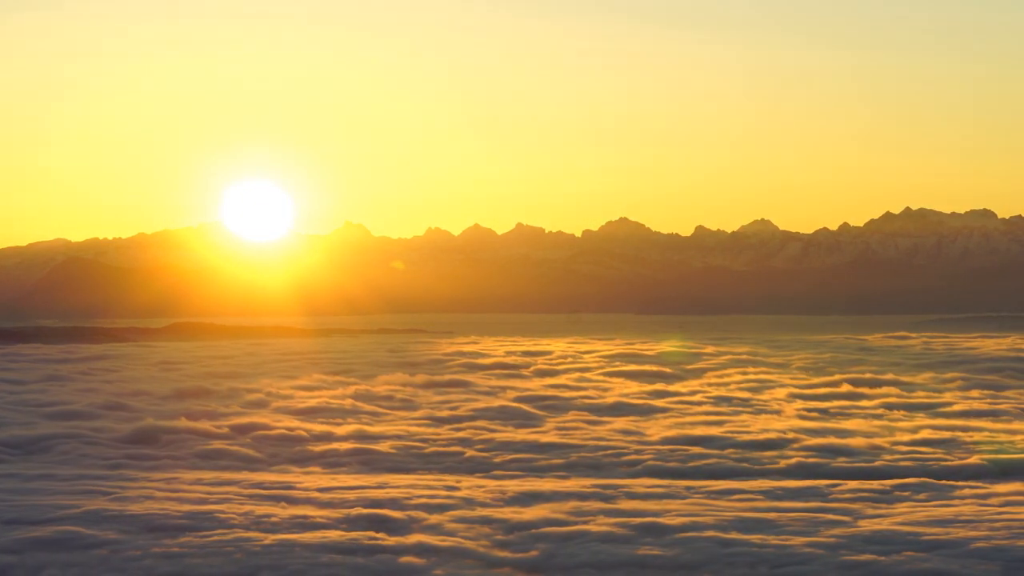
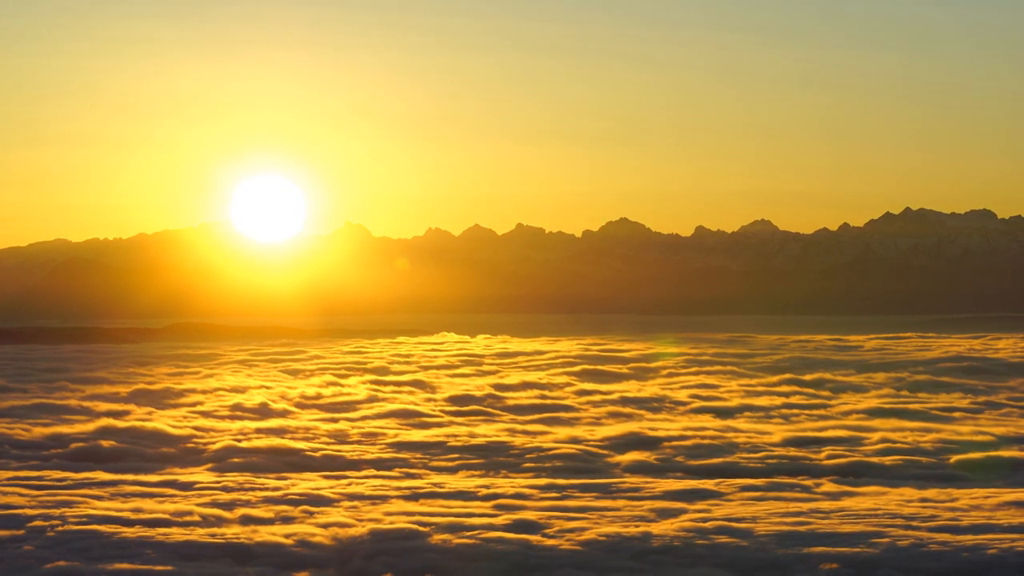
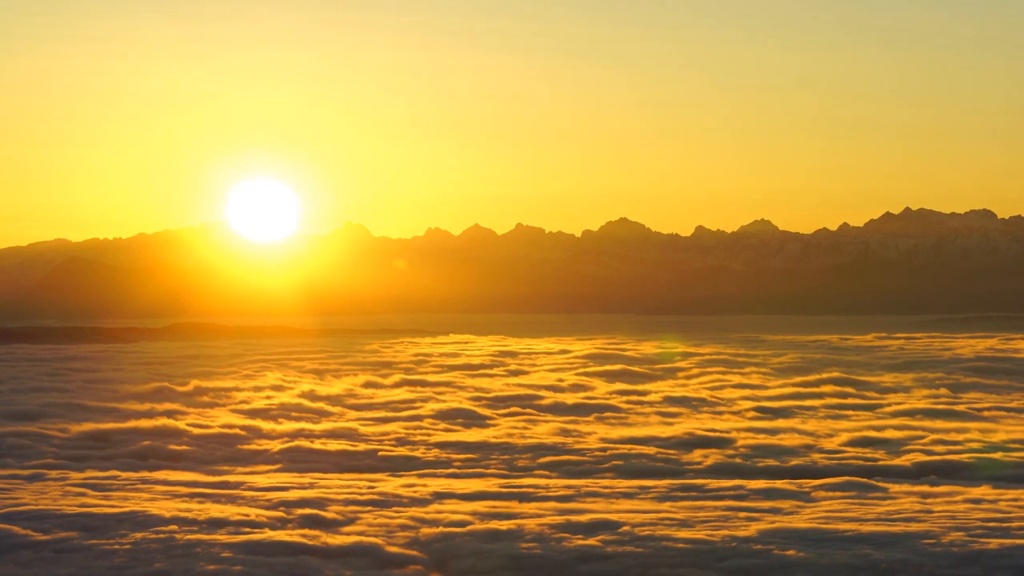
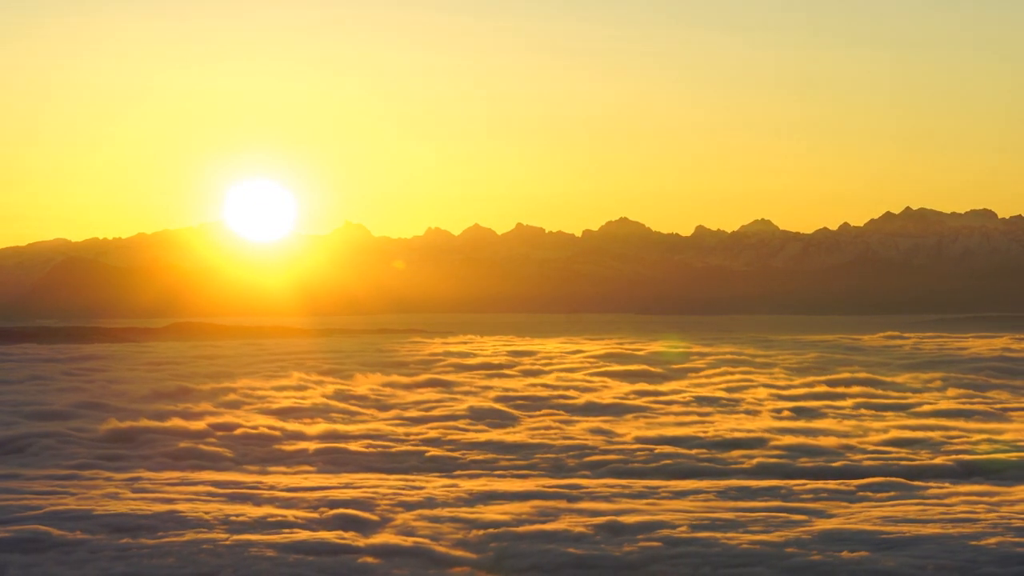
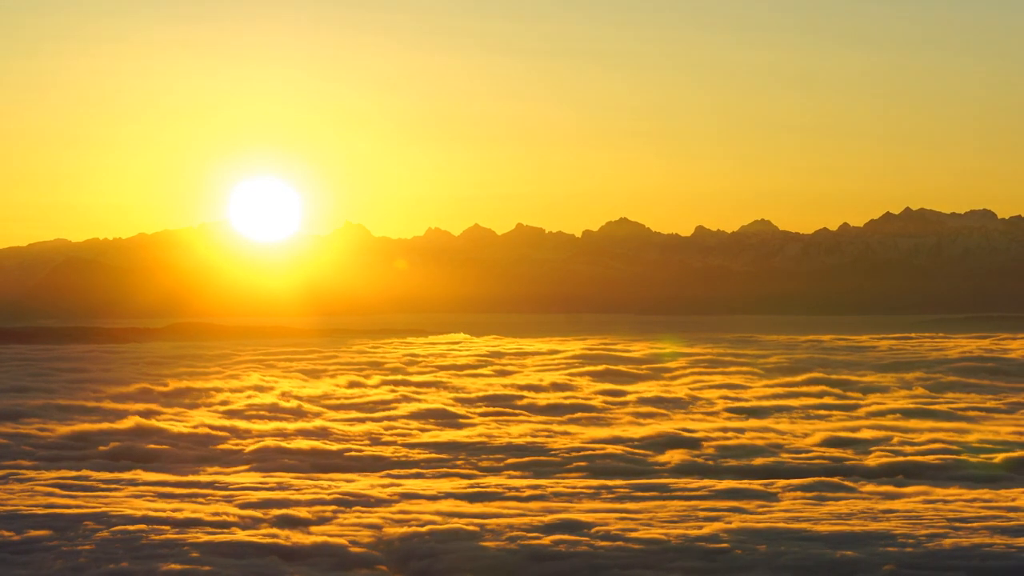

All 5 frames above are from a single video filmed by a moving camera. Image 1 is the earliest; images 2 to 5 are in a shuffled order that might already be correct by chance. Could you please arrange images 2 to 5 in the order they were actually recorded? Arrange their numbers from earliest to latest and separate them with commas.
4, 3, 5, 2
